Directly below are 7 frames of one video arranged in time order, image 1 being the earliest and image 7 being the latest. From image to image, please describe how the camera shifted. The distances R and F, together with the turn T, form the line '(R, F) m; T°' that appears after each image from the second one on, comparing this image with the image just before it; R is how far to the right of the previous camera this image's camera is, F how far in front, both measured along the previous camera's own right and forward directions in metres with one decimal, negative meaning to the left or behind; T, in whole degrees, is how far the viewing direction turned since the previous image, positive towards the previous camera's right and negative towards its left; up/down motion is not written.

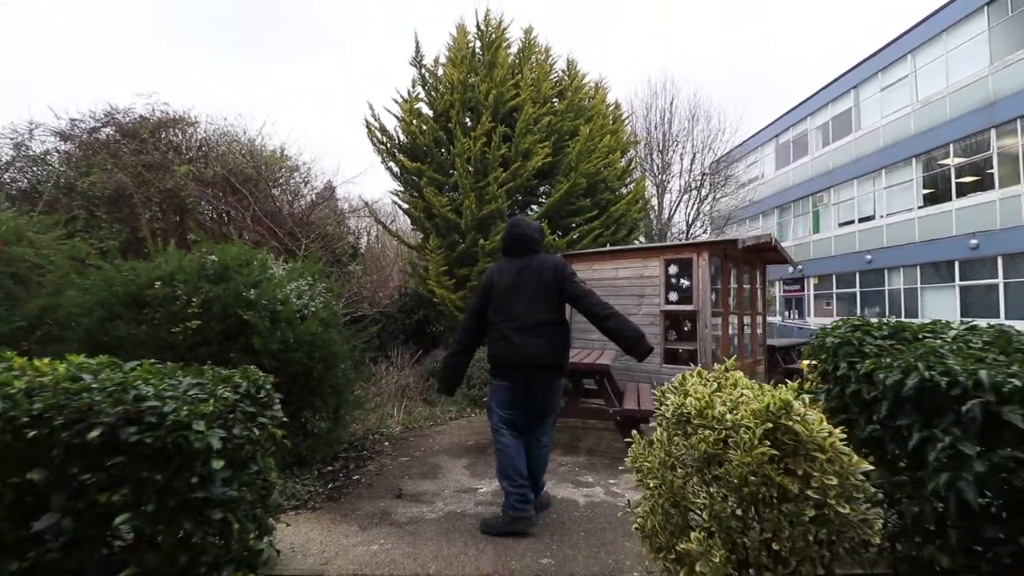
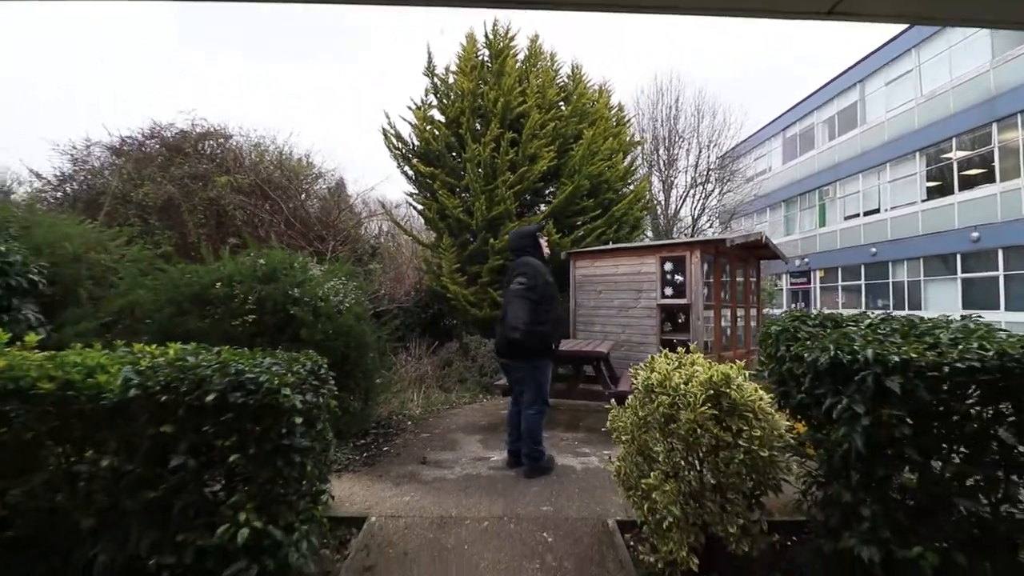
(0.0, -0.6) m; -1°
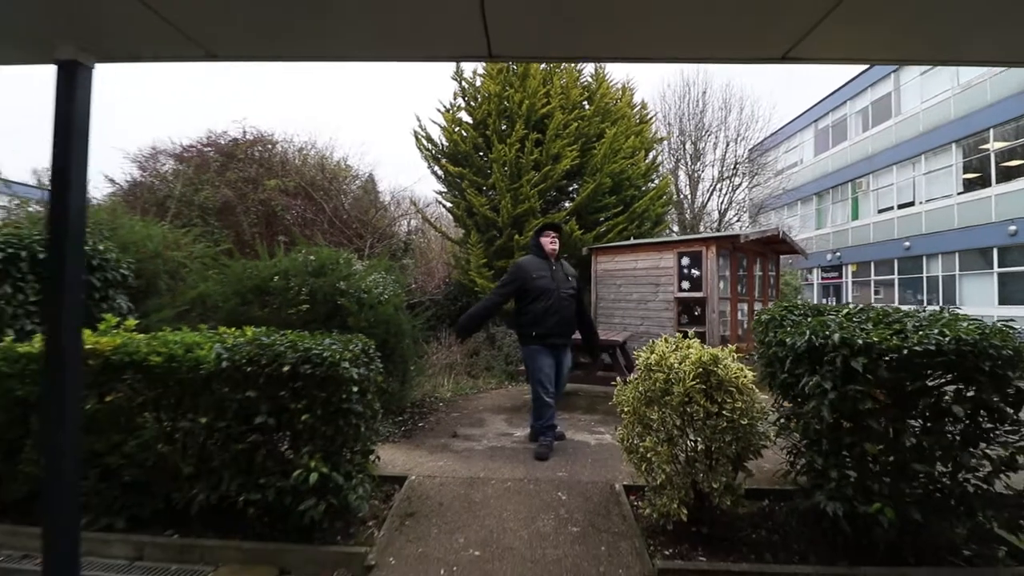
(+0.1, -0.5) m; -3°
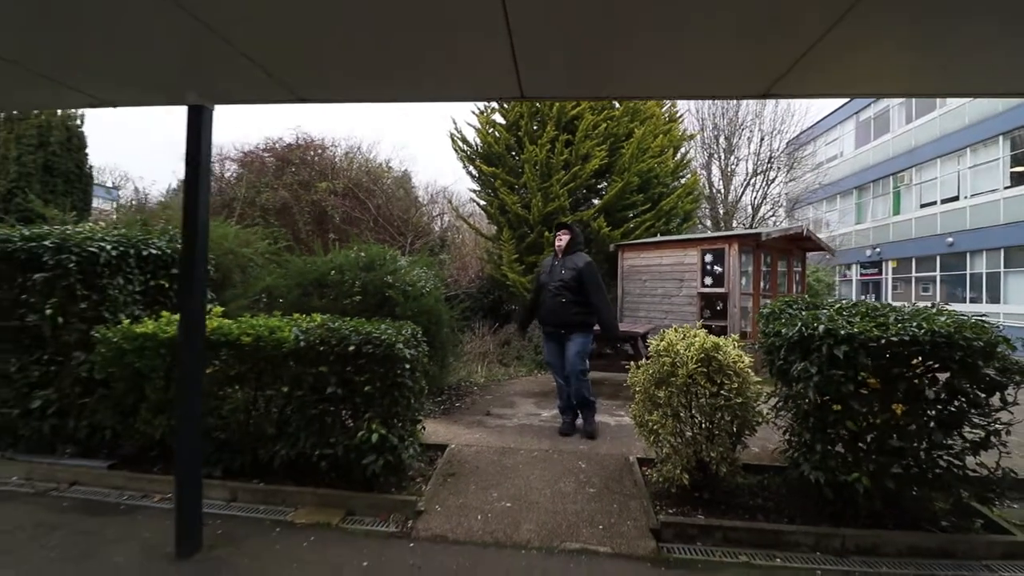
(0.0, -0.5) m; -4°
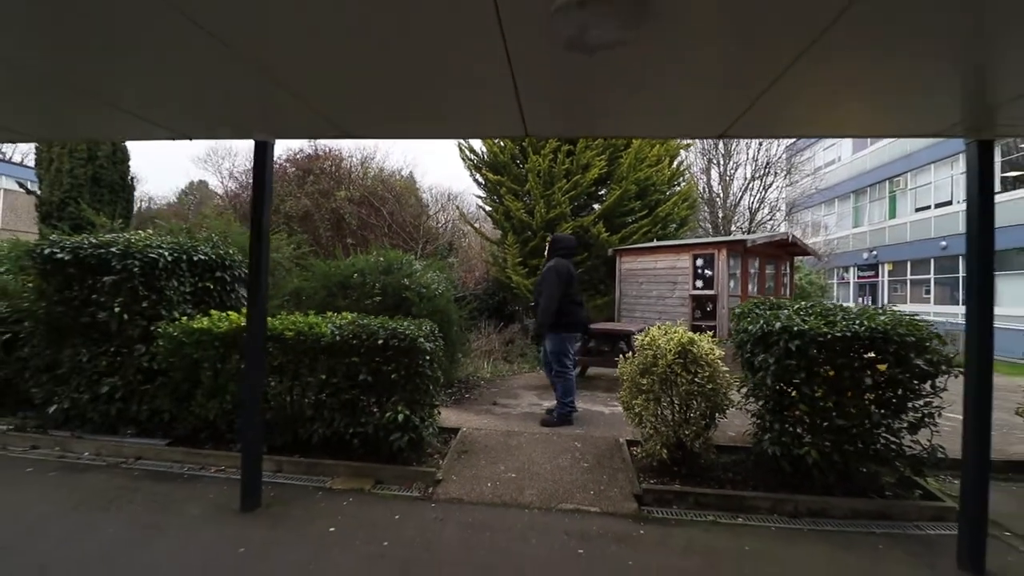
(0.0, -0.6) m; 0°
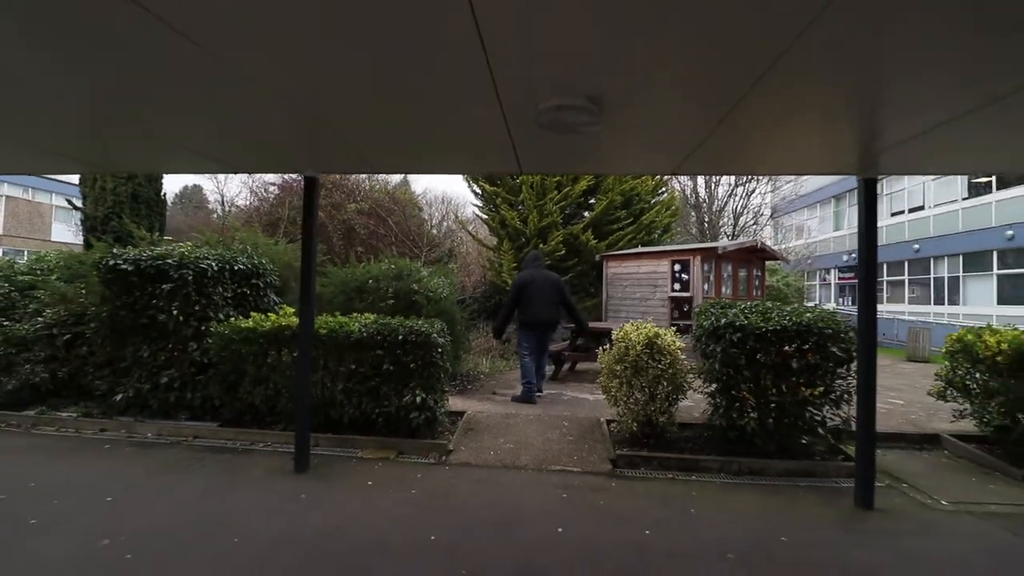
(0.0, -0.9) m; +1°
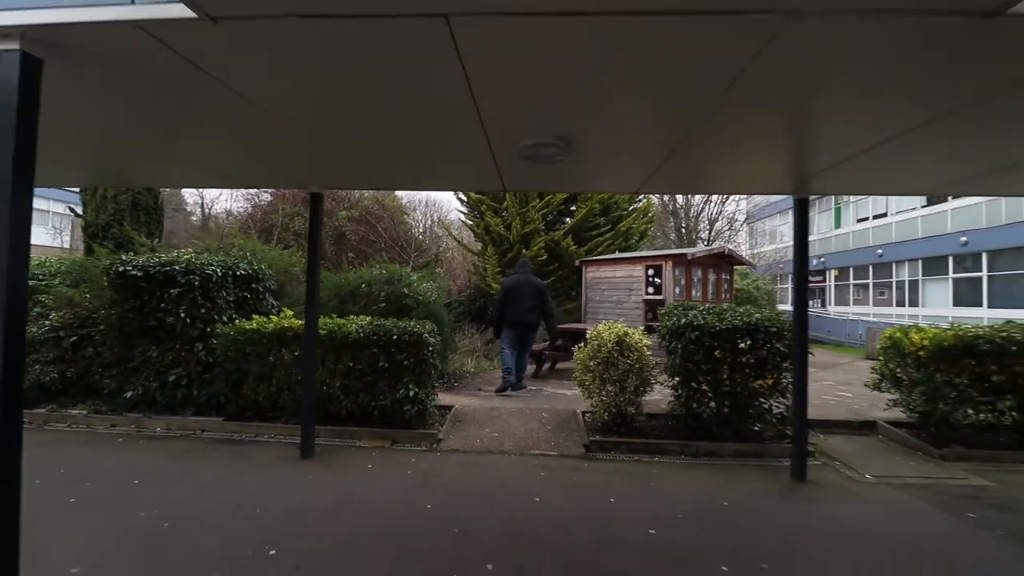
(0.0, -0.6) m; +2°
